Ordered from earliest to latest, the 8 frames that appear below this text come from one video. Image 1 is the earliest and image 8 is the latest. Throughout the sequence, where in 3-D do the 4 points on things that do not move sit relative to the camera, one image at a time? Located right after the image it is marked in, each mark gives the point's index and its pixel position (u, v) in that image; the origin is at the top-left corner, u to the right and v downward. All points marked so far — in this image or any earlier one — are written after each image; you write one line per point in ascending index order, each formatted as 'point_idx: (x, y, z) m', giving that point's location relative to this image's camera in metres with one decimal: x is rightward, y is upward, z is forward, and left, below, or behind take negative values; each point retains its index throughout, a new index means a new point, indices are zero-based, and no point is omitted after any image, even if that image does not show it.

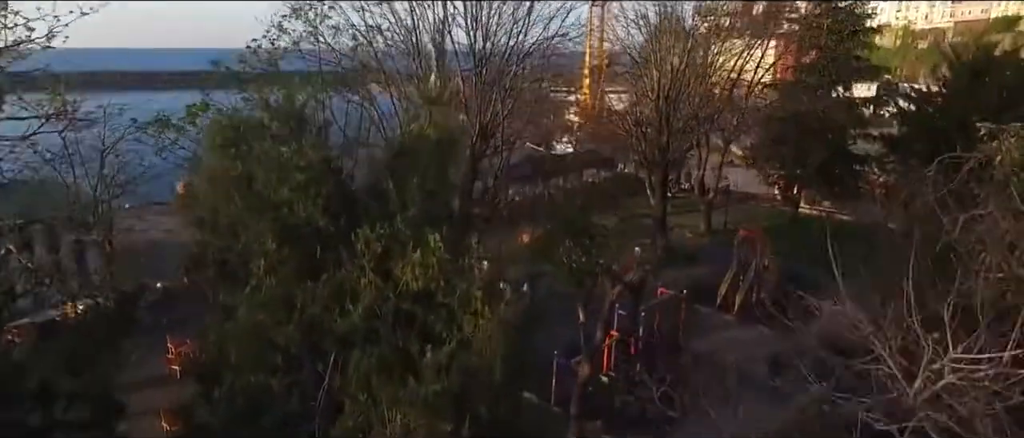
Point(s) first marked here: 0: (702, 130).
0: (+3.3, +1.5, +10.9) m
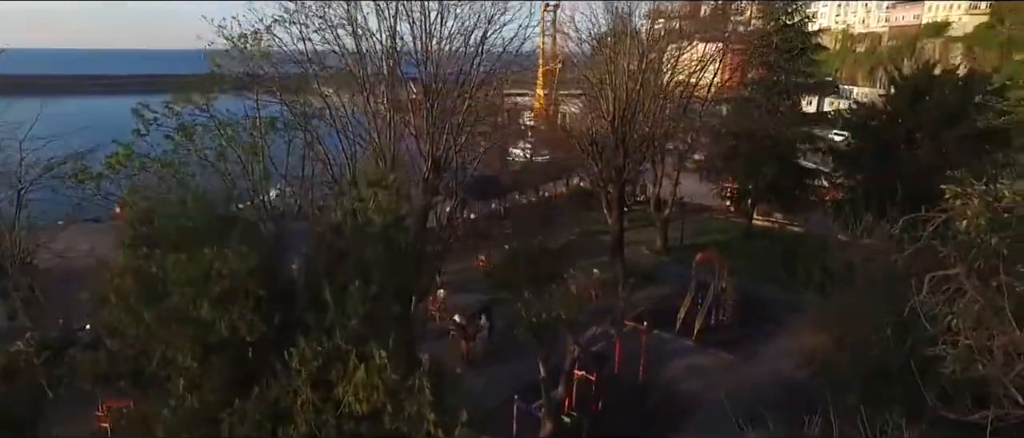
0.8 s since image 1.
0: (+2.5, +1.2, +10.9) m
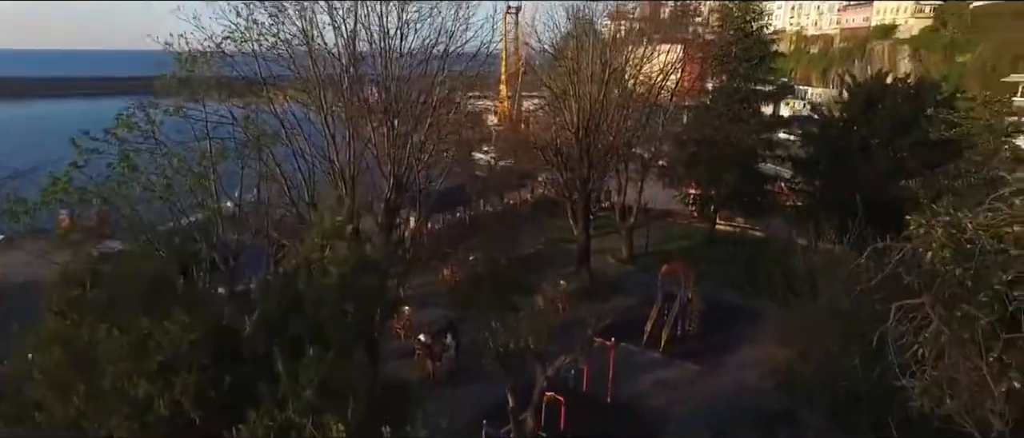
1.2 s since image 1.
0: (+1.9, +1.0, +10.9) m
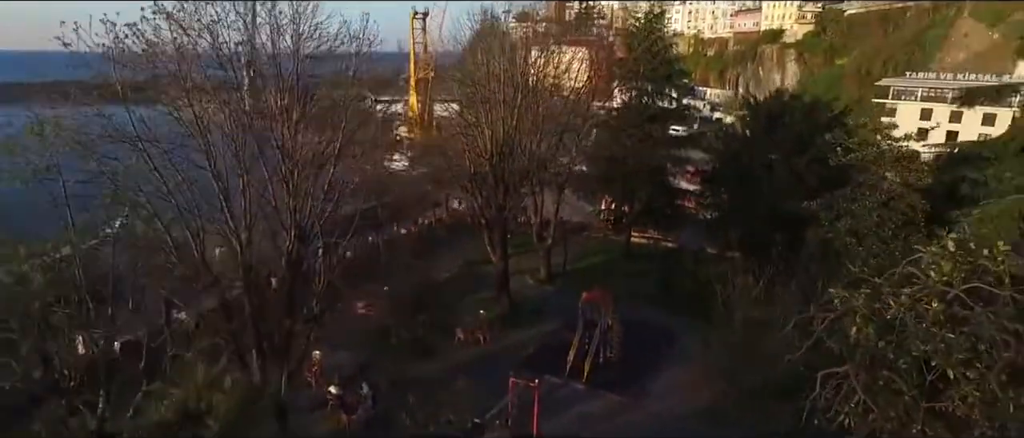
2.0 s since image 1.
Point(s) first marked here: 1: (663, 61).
0: (+0.4, +0.7, +10.8) m
1: (+3.0, +3.1, +12.3) m
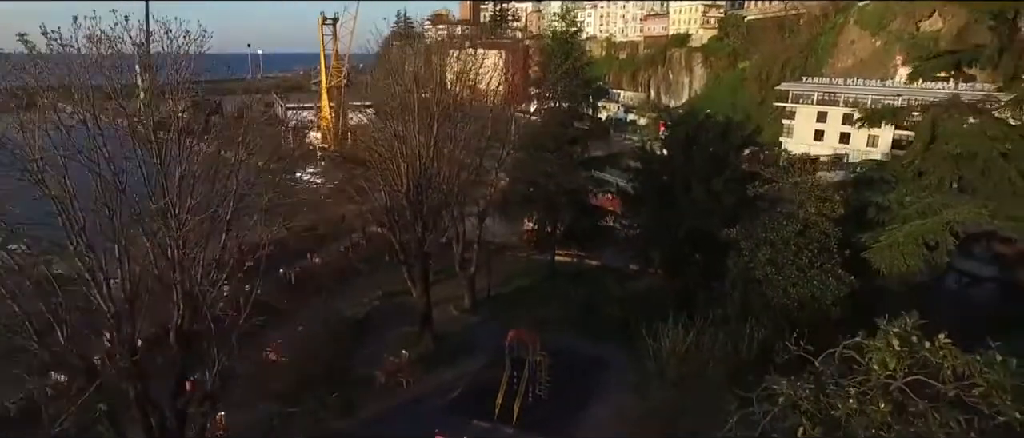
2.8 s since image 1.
0: (-1.0, +0.2, +10.4) m
1: (+1.3, +2.7, +12.2) m
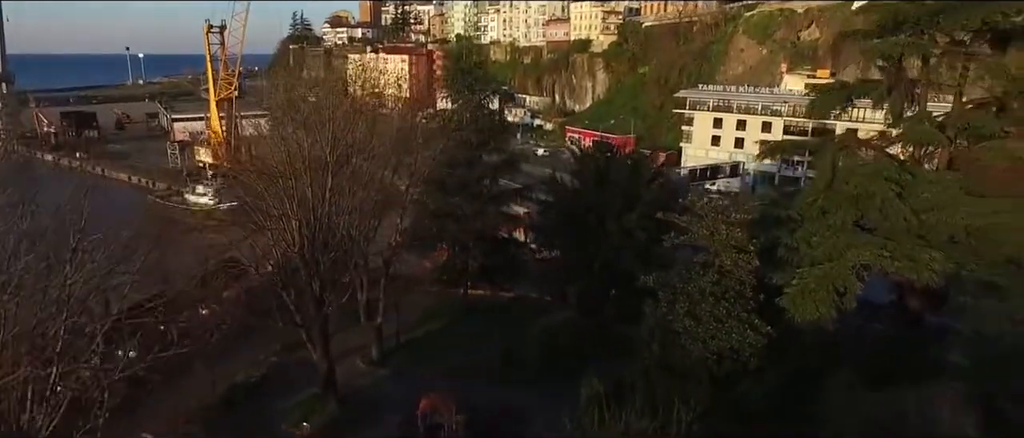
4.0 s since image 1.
0: (-2.4, -0.6, +9.6) m
1: (-0.5, +2.1, +11.7) m
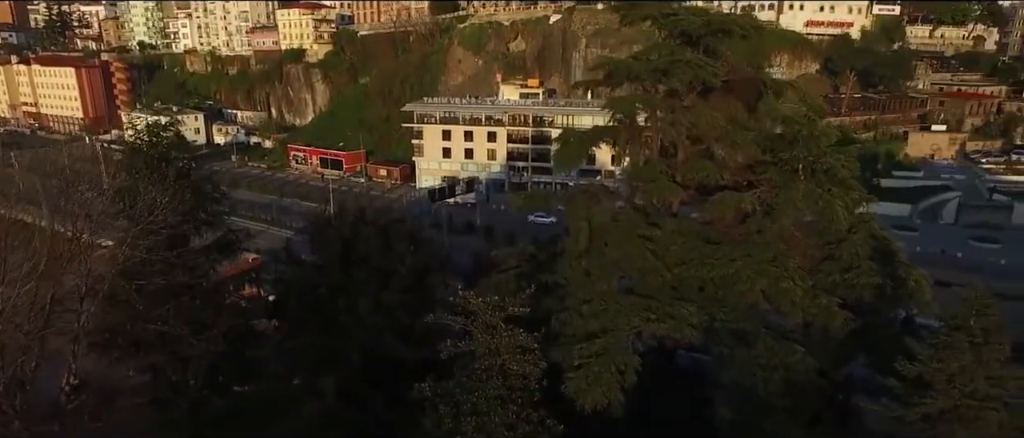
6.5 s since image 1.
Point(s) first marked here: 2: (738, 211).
0: (-5.4, -2.2, +6.6) m
1: (-4.9, +0.6, +9.3) m
2: (+2.9, +0.1, +7.9) m
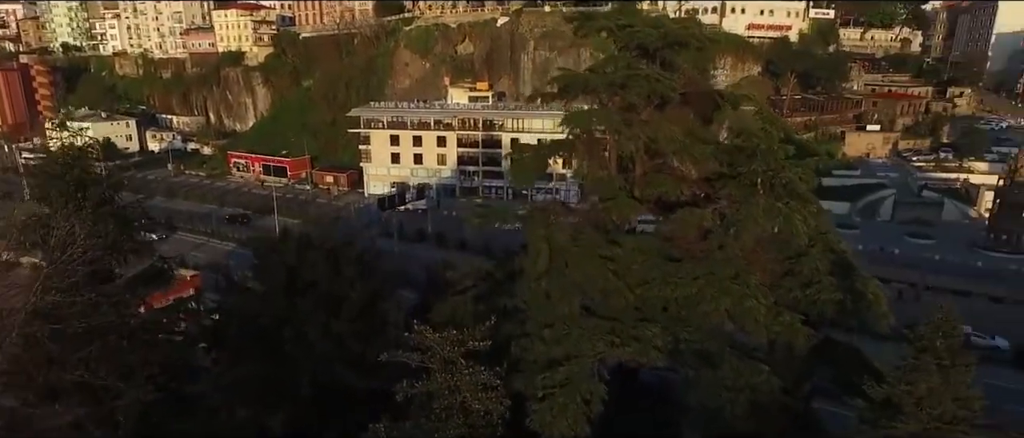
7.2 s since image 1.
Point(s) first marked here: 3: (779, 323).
0: (-5.8, -2.6, +5.8) m
1: (-5.5, +0.2, +8.5) m
2: (+2.3, -0.1, +7.7) m
3: (+3.2, -1.2, +7.4) m
